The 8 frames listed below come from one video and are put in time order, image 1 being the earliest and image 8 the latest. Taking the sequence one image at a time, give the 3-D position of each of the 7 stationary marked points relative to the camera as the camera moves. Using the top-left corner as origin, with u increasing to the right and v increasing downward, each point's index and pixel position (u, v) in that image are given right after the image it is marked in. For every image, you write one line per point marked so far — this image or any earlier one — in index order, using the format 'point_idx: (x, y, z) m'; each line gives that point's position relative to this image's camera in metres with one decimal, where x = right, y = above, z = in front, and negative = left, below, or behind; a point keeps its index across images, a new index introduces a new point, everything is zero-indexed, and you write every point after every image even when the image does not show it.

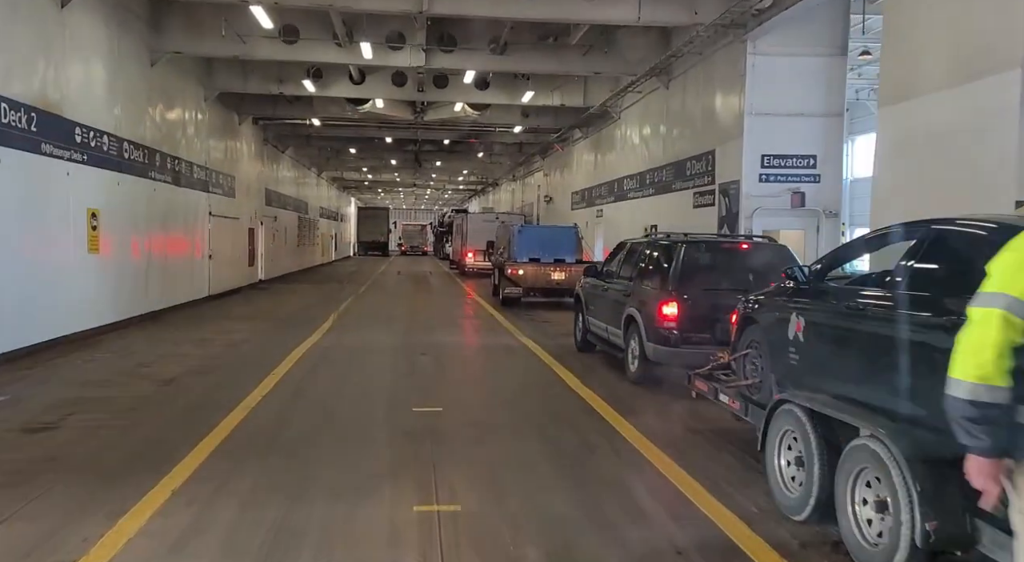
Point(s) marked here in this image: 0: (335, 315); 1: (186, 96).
0: (-4.4, -0.6, +17.5) m
1: (-7.2, +4.0, +14.5) m
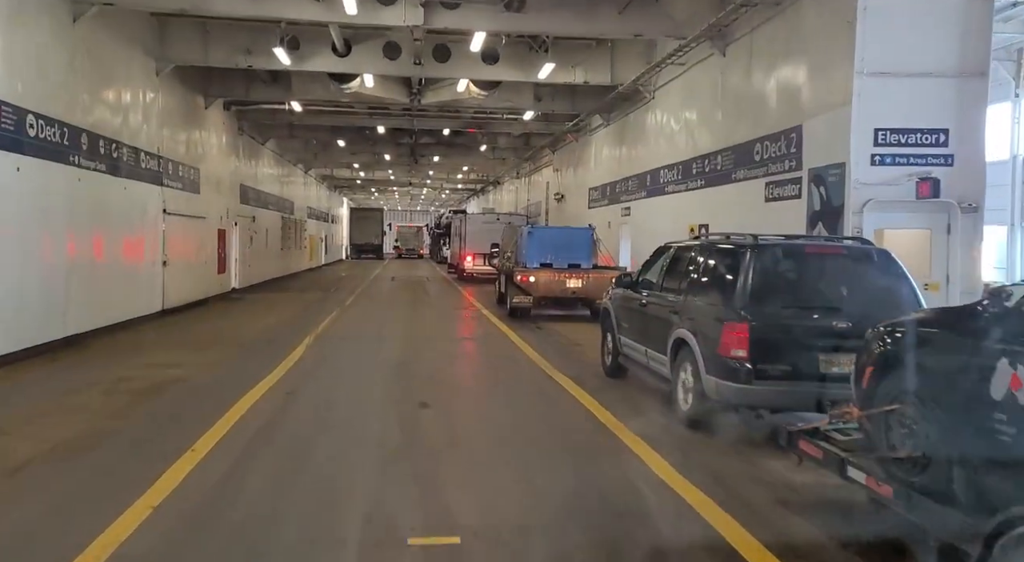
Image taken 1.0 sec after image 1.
0: (-4.1, -0.8, +14.9) m
1: (-6.9, +3.8, +12.0) m
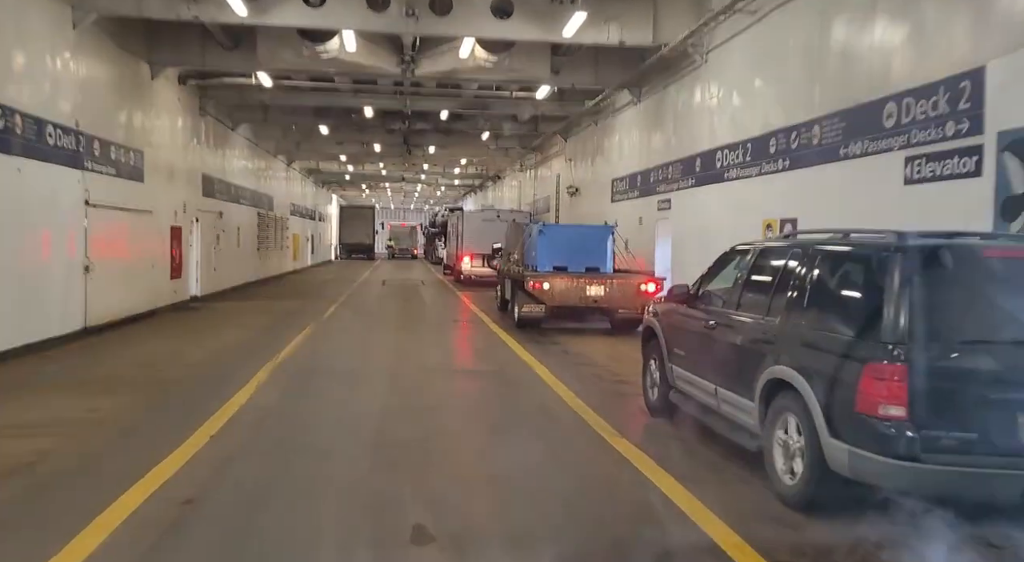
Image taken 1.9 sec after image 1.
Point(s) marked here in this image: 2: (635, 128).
0: (-3.9, -1.0, +12.1) m
1: (-6.6, +3.7, +9.2) m
2: (+2.8, +3.5, +14.9) m
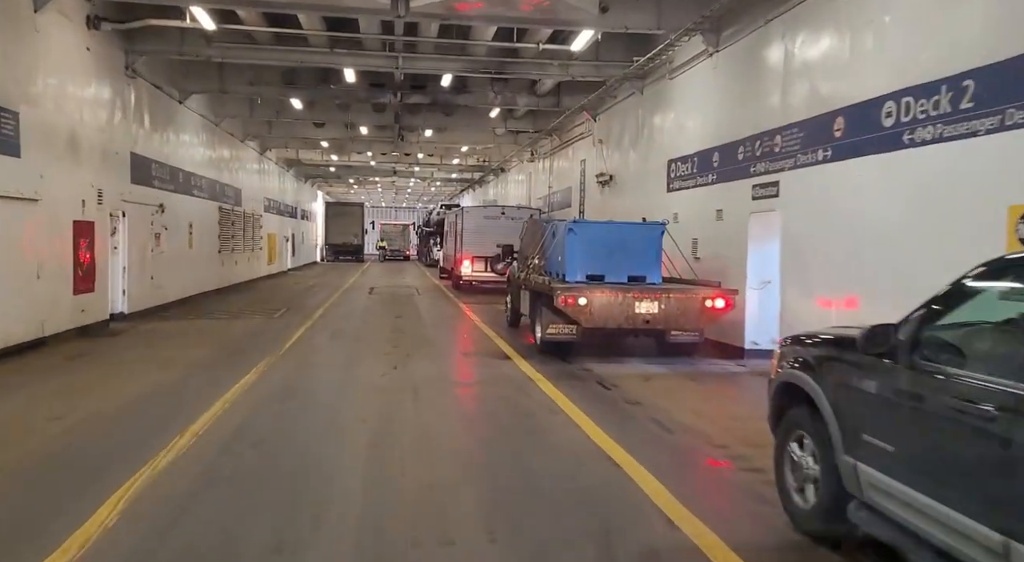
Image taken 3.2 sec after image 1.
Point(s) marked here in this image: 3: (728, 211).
0: (-3.4, -1.2, +8.2) m
1: (-6.0, +3.4, +5.3) m
2: (+3.2, +3.2, +11.1) m
3: (+3.3, +1.1, +10.1) m
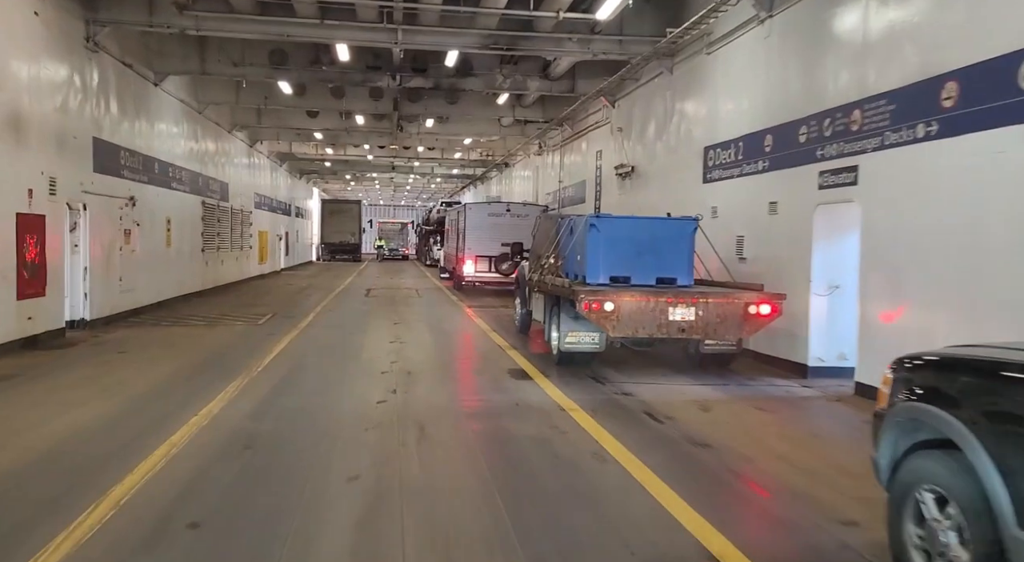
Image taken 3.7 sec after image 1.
0: (-3.1, -1.3, +6.7) m
1: (-5.8, +3.4, +3.7) m
2: (+3.5, +3.2, +9.6) m
3: (+3.5, +1.0, +8.6) m
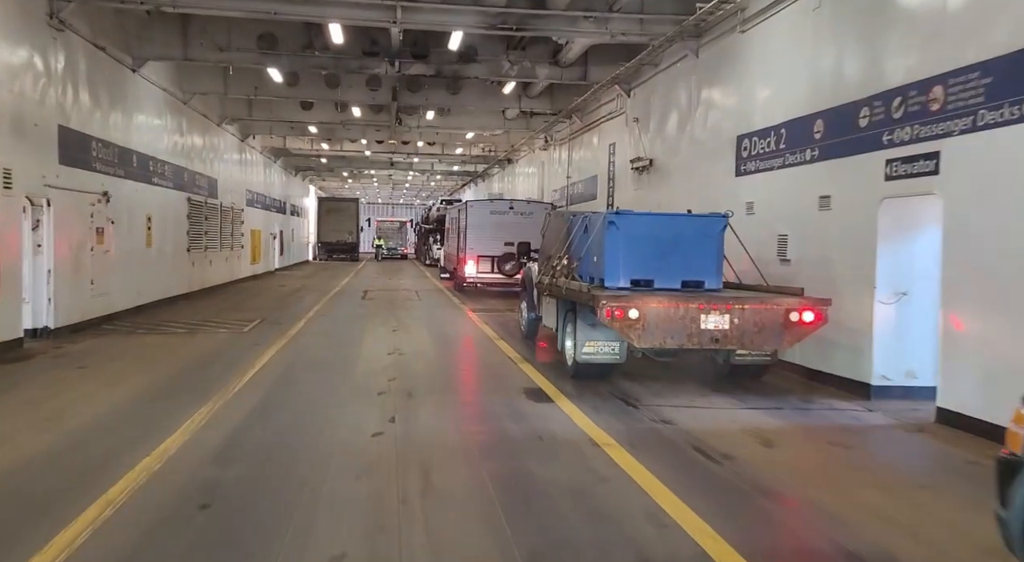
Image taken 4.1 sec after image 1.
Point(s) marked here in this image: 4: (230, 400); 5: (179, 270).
0: (-2.9, -1.3, +5.6) m
1: (-5.6, +3.3, +2.6) m
2: (+3.7, +3.1, +8.5) m
3: (+3.7, +1.0, +7.5) m
4: (-3.1, -1.3, +7.1) m
5: (-8.2, +0.3, +16.4) m
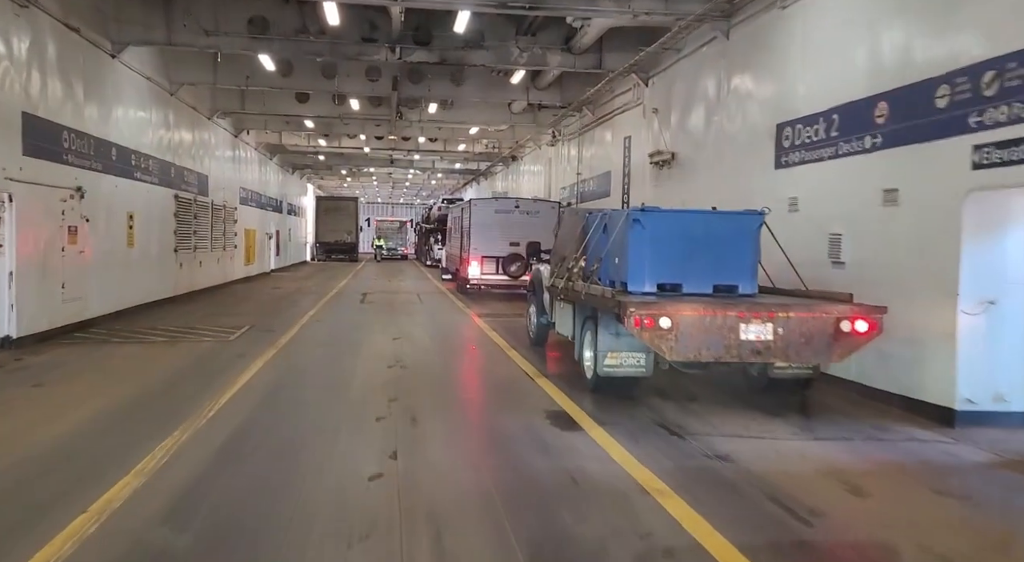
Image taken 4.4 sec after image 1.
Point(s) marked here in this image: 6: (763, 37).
0: (-2.7, -1.4, +4.6) m
1: (-5.4, +3.3, +1.6) m
2: (+3.8, +3.1, +7.5) m
3: (+3.9, +0.9, +6.5) m
4: (-2.9, -1.3, +6.1) m
5: (-8.0, +0.2, +15.4) m
6: (+3.6, +3.5, +9.5) m
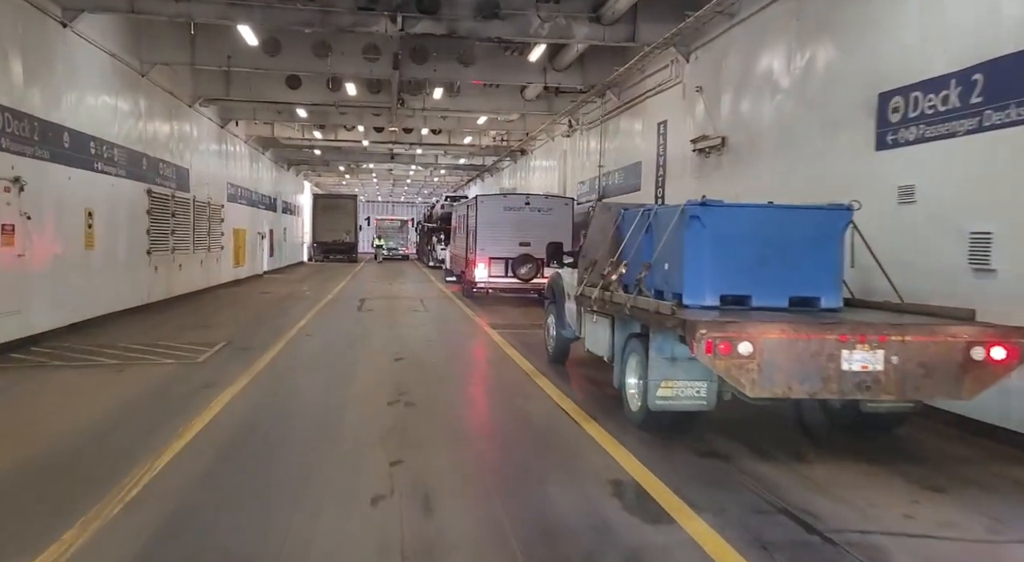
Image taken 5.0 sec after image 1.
0: (-2.4, -1.5, +2.8) m
1: (-5.1, +3.1, -0.2) m
2: (+4.2, +2.9, +5.7) m
3: (+4.2, +0.8, +4.7) m
4: (-2.5, -1.5, +4.3) m
5: (-7.6, +0.1, +13.6) m
6: (+3.9, +3.4, +7.7) m
